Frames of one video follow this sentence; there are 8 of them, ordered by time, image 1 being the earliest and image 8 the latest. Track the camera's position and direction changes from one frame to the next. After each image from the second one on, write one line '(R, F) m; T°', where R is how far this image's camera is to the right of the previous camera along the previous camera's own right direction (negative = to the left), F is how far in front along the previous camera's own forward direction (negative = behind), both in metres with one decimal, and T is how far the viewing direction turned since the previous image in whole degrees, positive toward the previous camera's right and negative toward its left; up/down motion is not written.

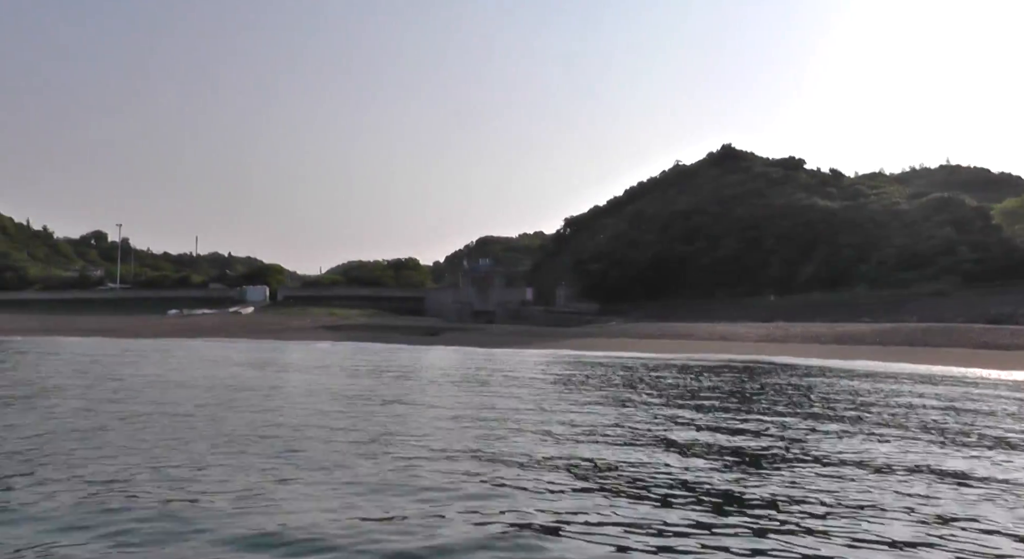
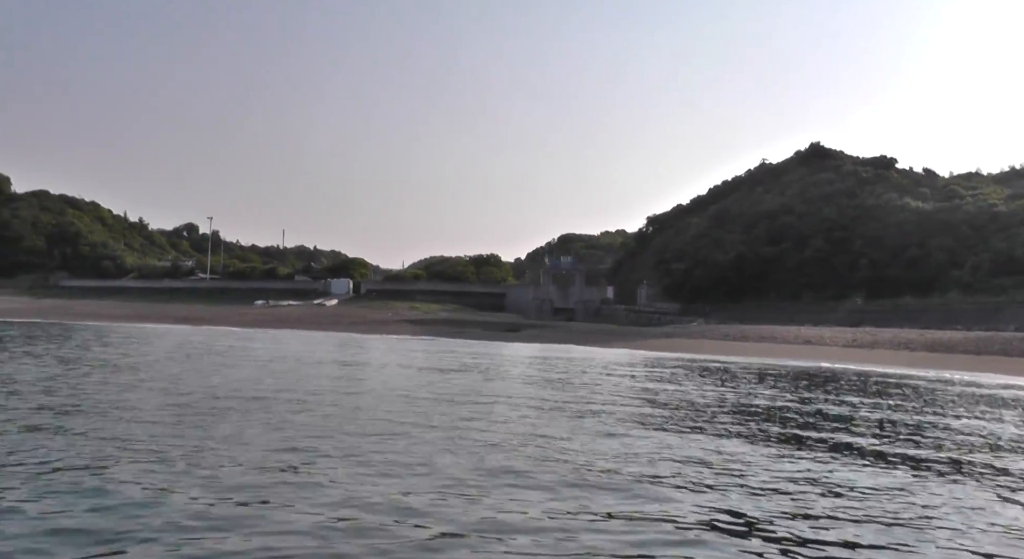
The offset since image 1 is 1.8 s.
(0.0, -0.1) m; -5°
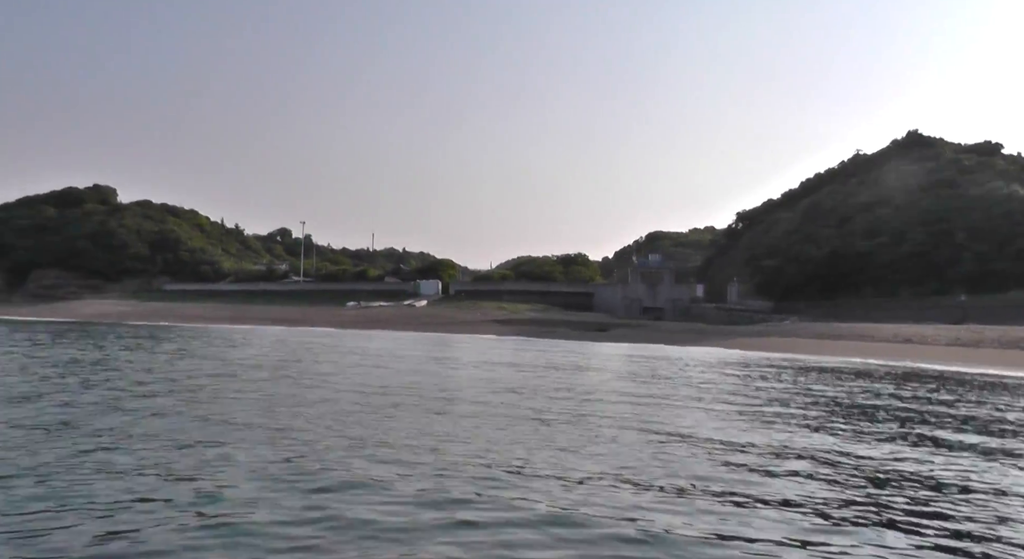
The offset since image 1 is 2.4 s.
(0.0, -0.1) m; -5°
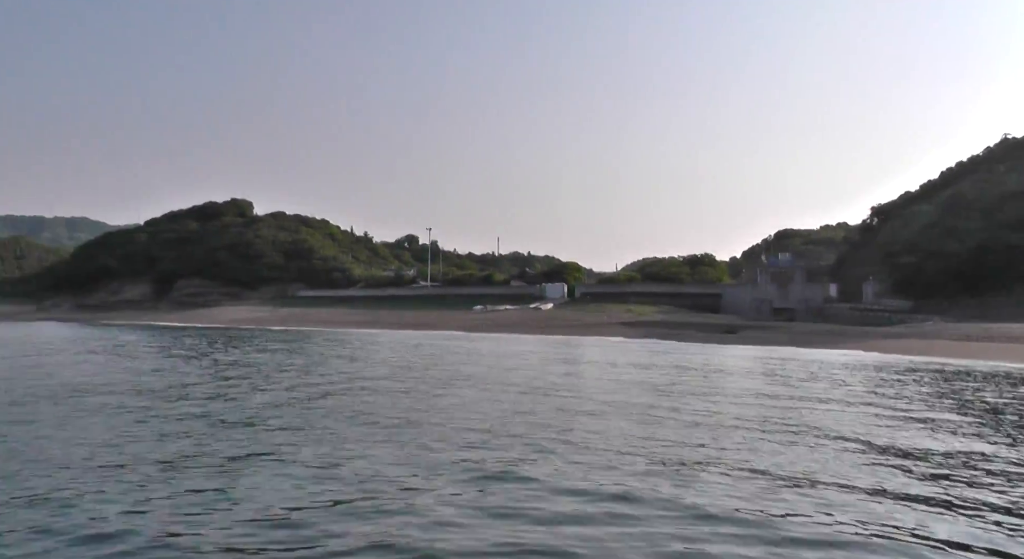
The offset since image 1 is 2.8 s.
(-0.1, -0.4) m; -7°
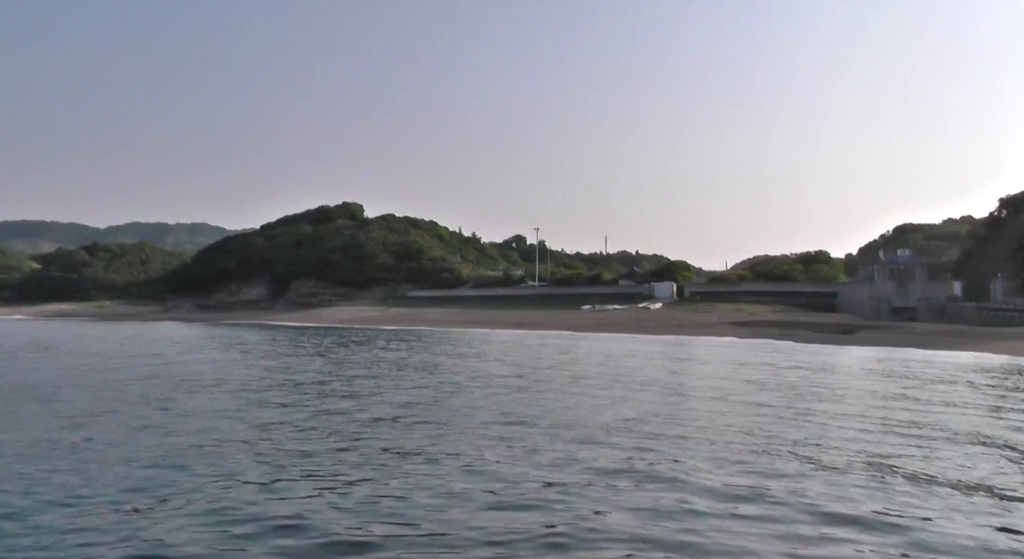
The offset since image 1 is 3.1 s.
(0.0, 0.0) m; -7°
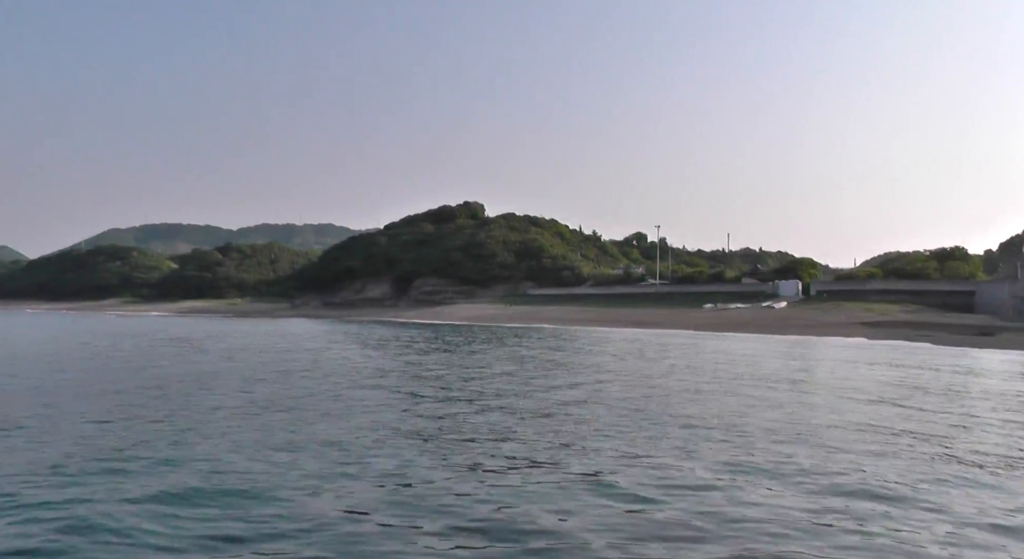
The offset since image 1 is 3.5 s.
(+0.6, +0.7) m; -8°
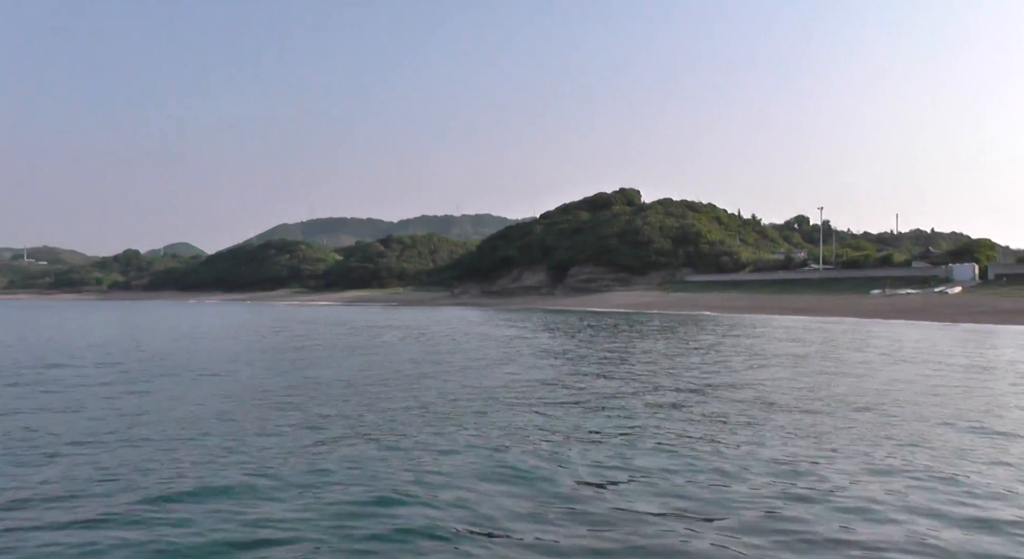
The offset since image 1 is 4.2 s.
(+1.0, +0.2) m; -10°
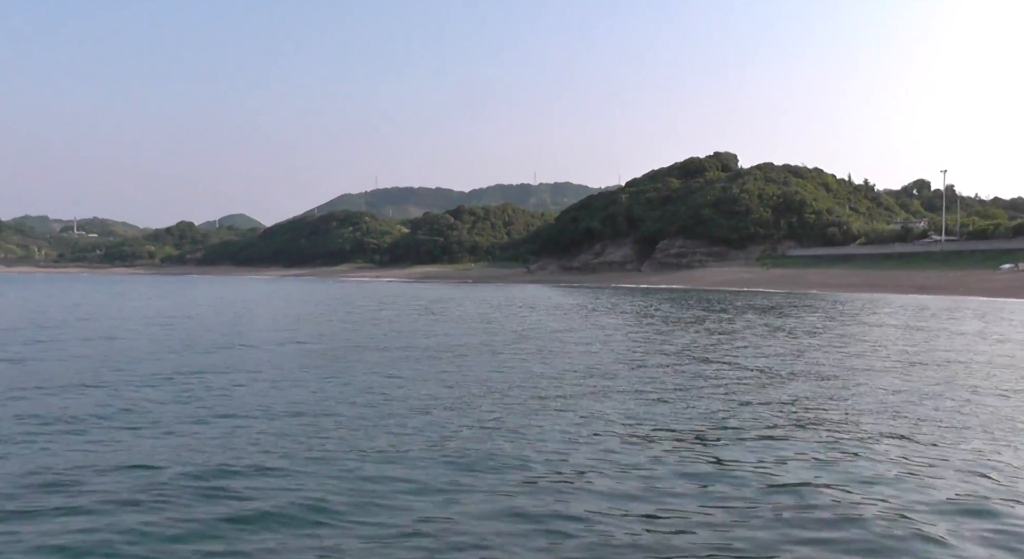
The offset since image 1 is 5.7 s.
(-0.1, +6.1) m; -5°
